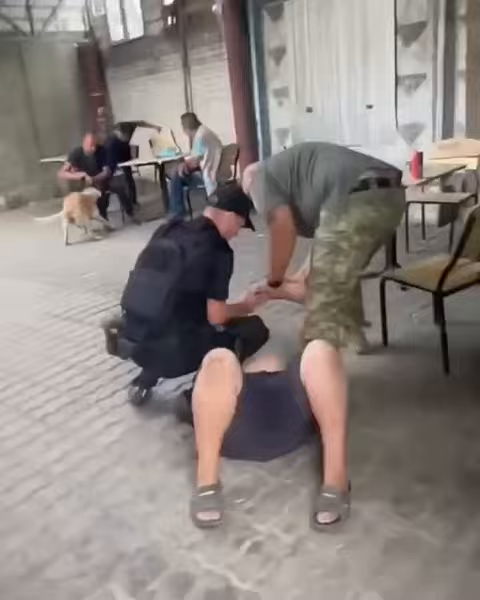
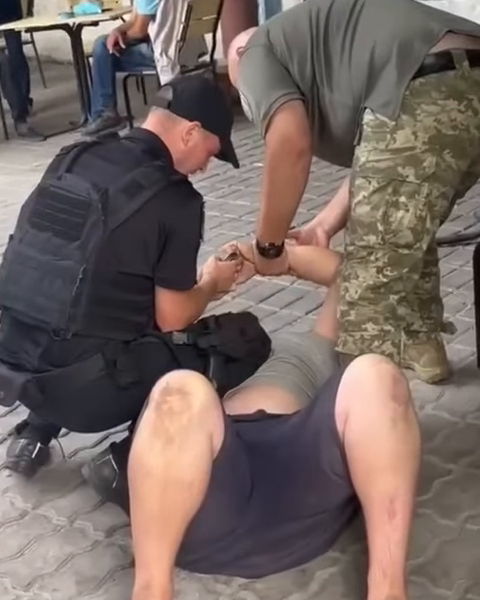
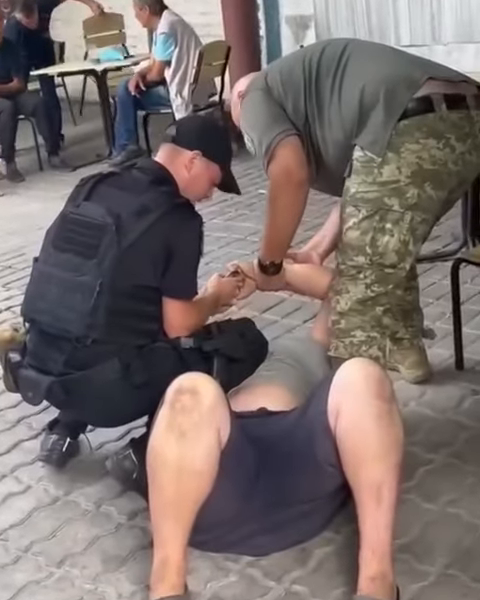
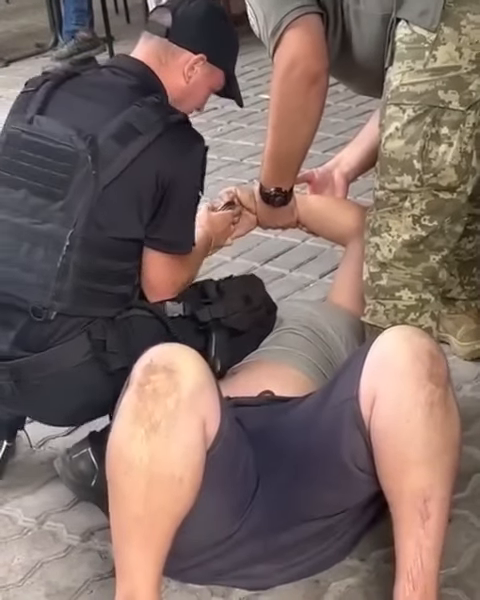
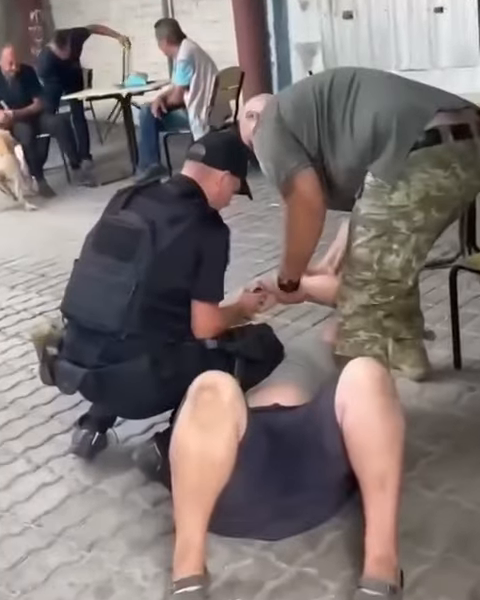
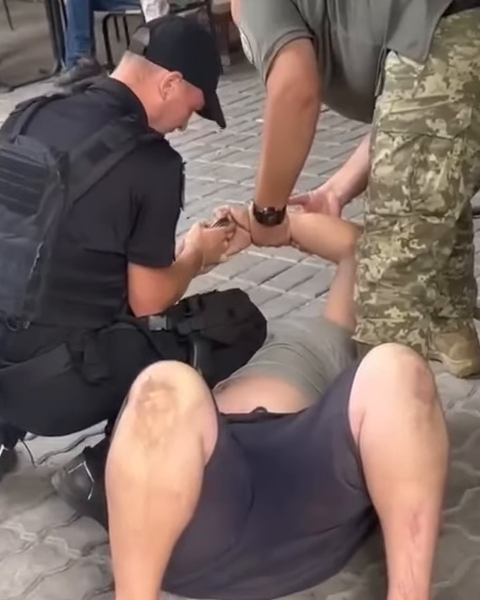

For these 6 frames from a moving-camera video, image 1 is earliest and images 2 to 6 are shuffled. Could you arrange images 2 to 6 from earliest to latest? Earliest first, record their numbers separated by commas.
5, 3, 2, 6, 4
